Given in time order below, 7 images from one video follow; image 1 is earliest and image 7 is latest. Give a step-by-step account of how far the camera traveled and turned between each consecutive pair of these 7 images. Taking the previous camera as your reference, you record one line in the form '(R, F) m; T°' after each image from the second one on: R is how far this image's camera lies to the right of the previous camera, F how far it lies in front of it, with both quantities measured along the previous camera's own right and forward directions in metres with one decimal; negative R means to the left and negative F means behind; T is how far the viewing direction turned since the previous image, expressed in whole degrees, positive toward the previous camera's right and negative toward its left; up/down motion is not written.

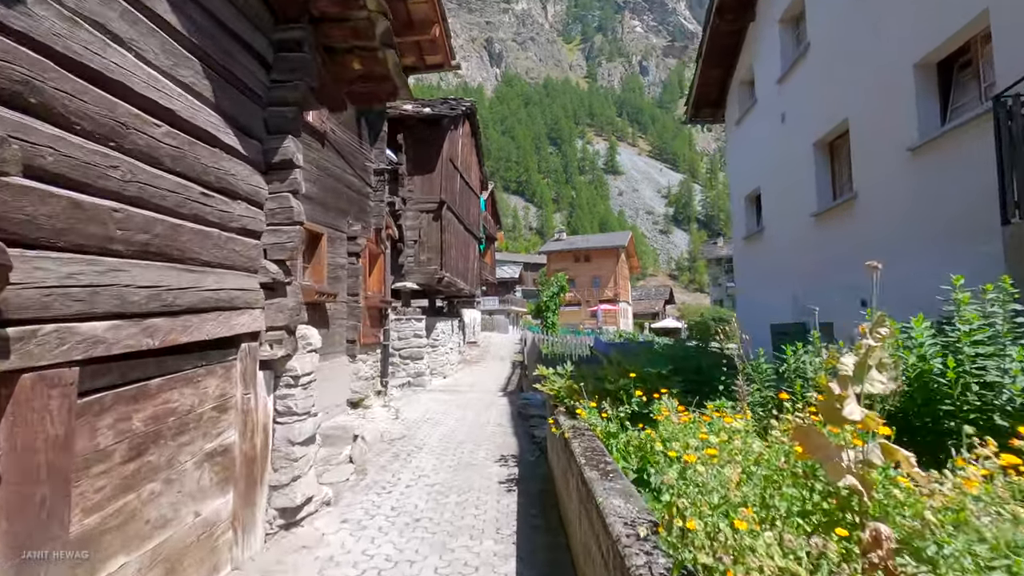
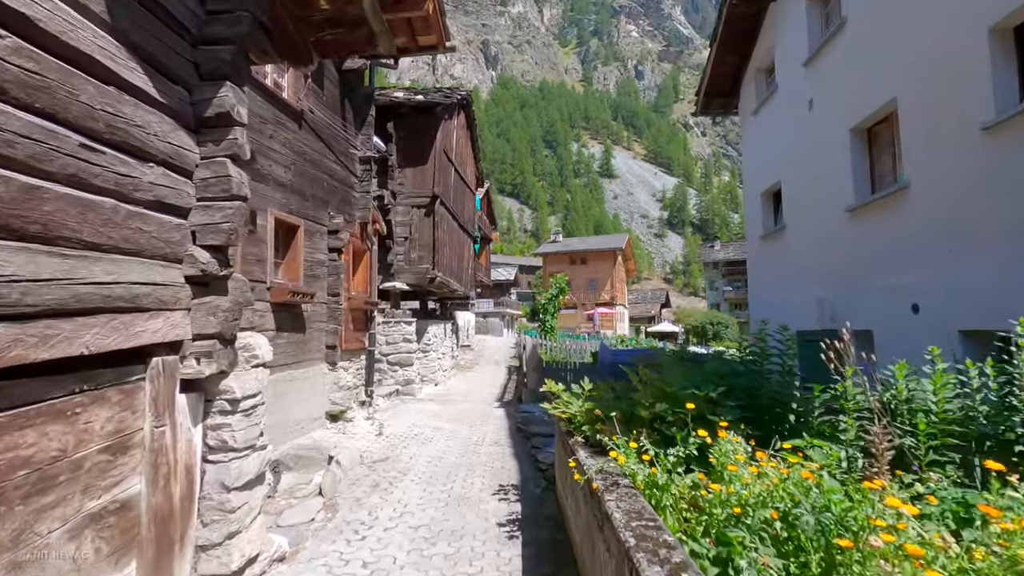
(-0.1, +1.0) m; +1°
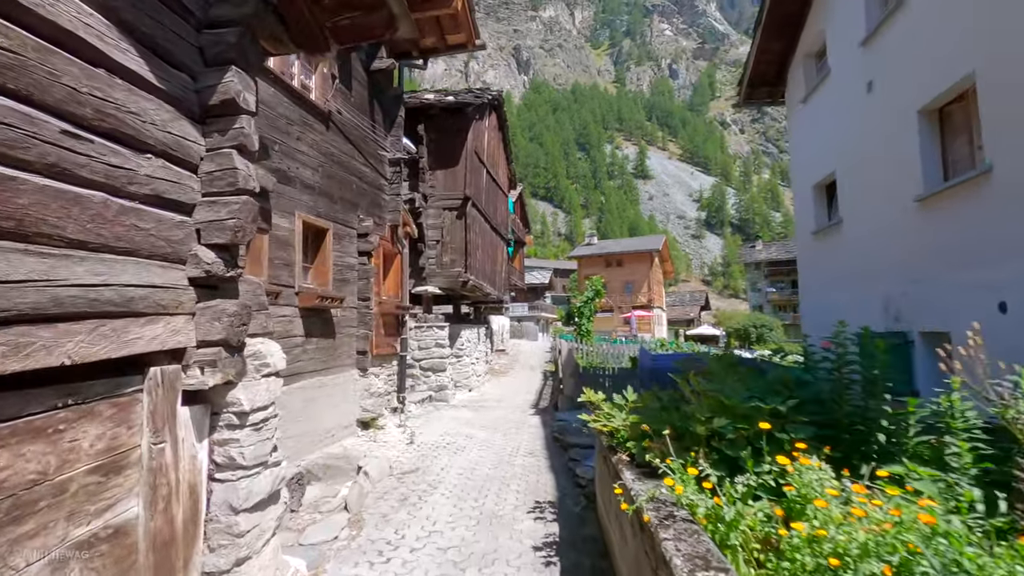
(0.0, +0.4) m; -4°
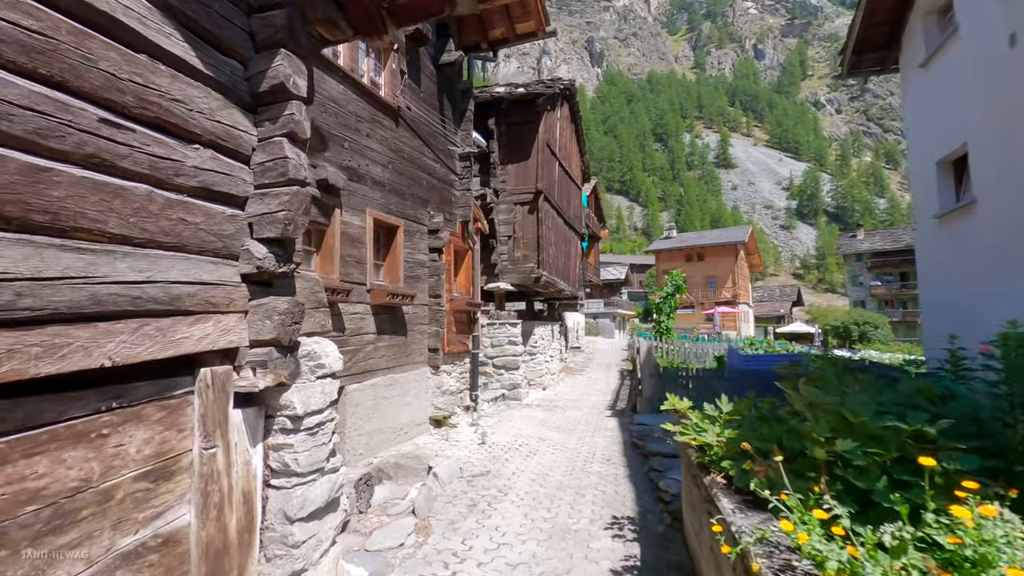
(0.0, +0.4) m; -8°
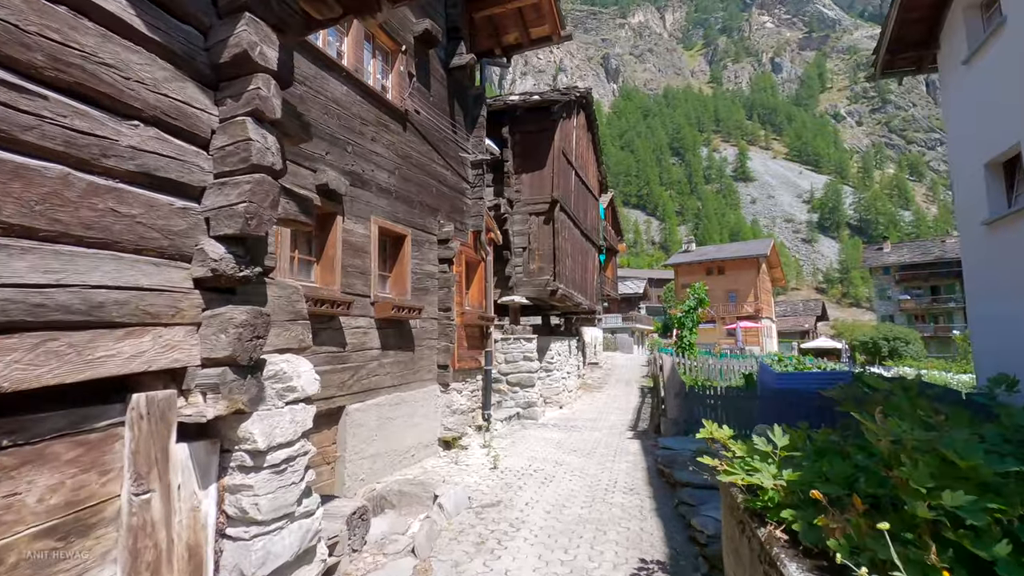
(0.0, +0.5) m; -2°
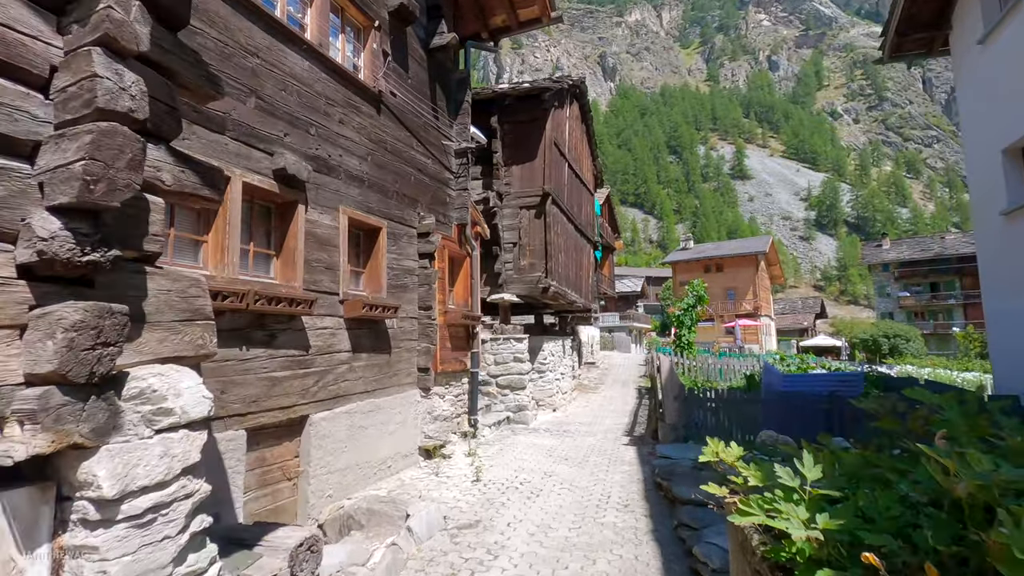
(+0.2, +0.6) m; 0°
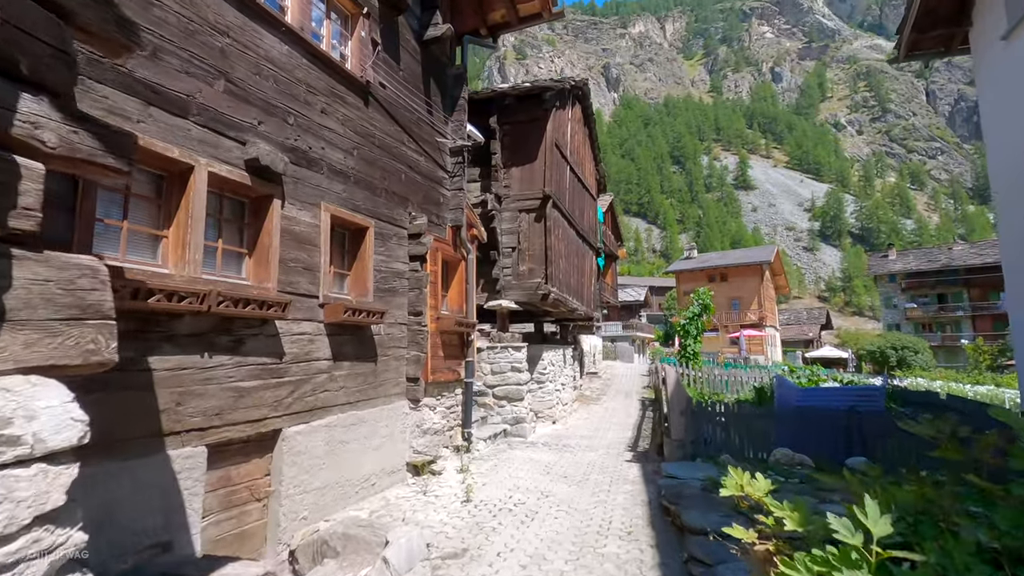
(+0.1, +0.5) m; 0°
